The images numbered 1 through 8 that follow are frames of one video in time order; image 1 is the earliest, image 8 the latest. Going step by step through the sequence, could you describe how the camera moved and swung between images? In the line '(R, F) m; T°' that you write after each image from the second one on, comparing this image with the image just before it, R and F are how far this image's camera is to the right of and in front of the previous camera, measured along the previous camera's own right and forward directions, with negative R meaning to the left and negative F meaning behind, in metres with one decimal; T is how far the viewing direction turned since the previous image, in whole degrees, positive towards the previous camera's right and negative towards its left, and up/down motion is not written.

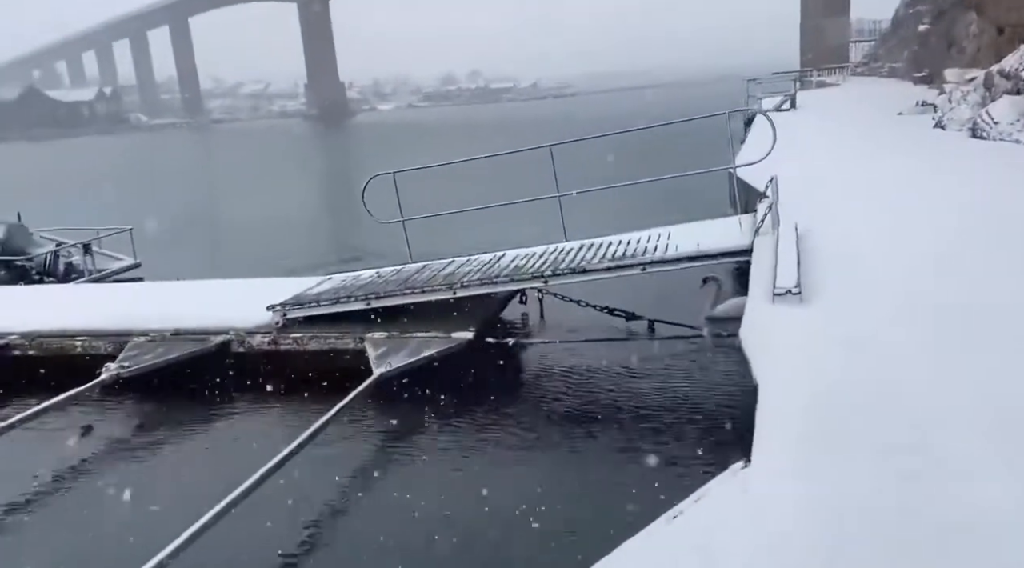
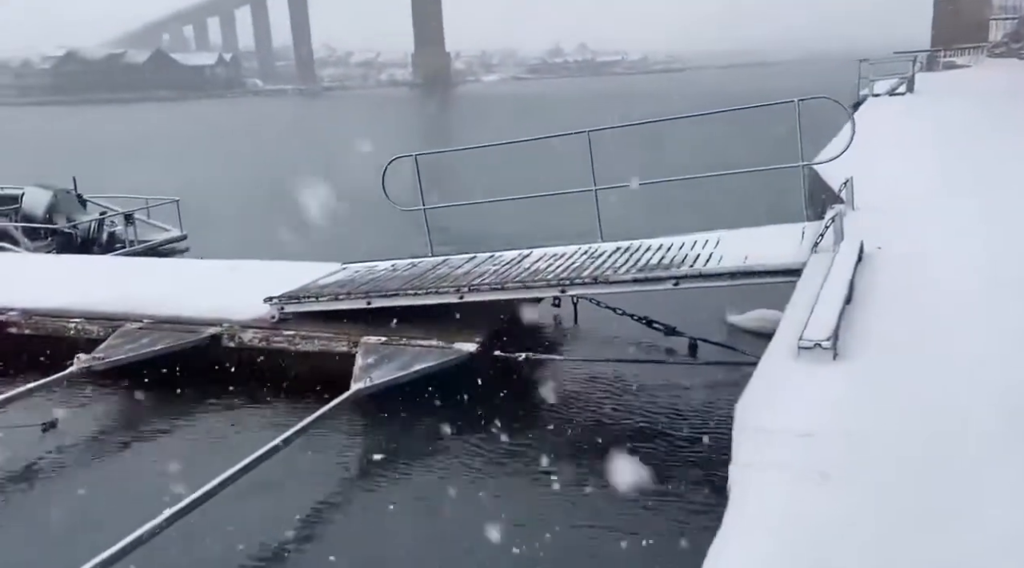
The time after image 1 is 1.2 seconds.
(+0.5, +0.9) m; -6°
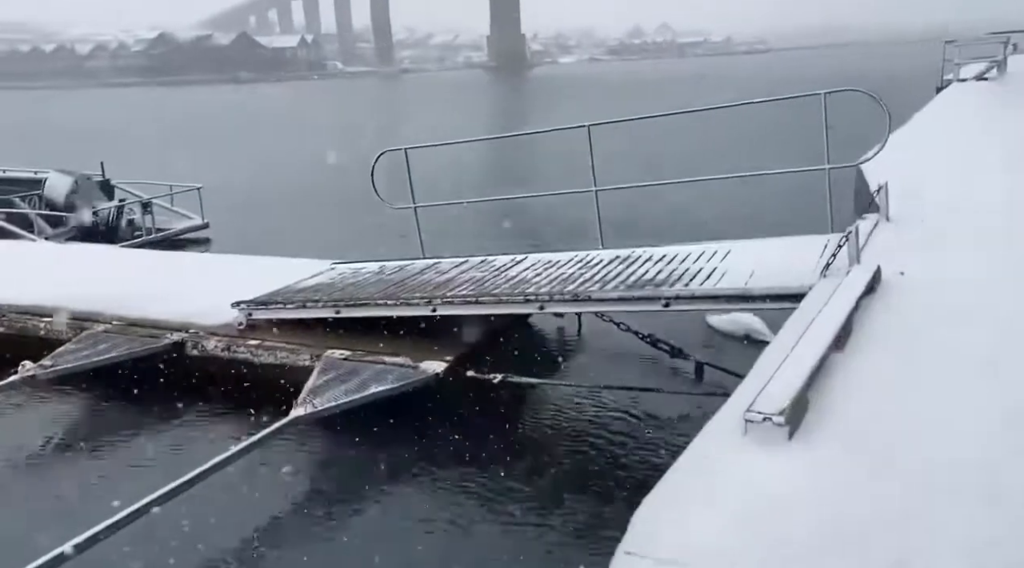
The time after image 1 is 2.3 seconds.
(+0.5, +0.6) m; -5°
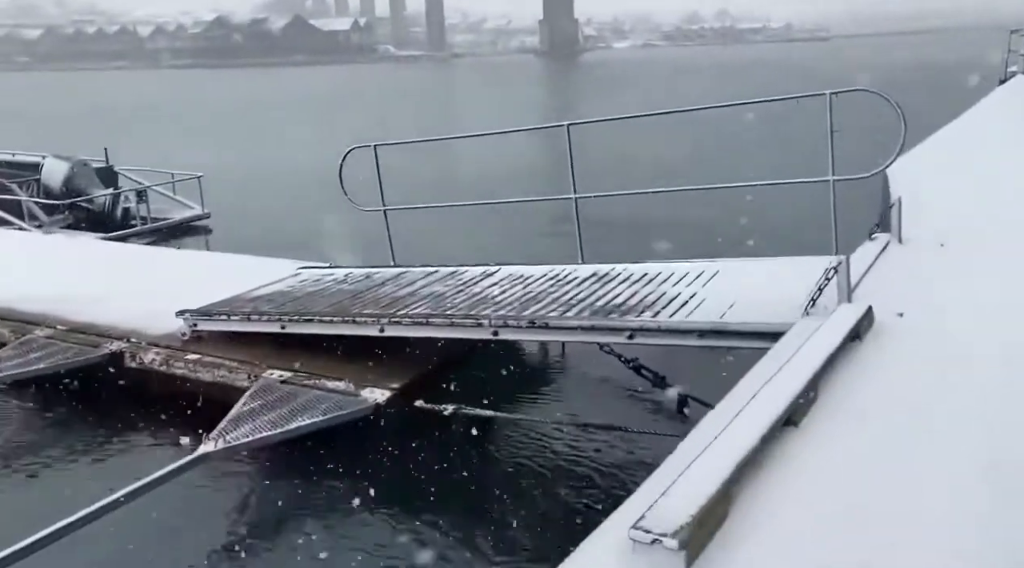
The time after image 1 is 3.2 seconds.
(+0.4, +0.6) m; -3°
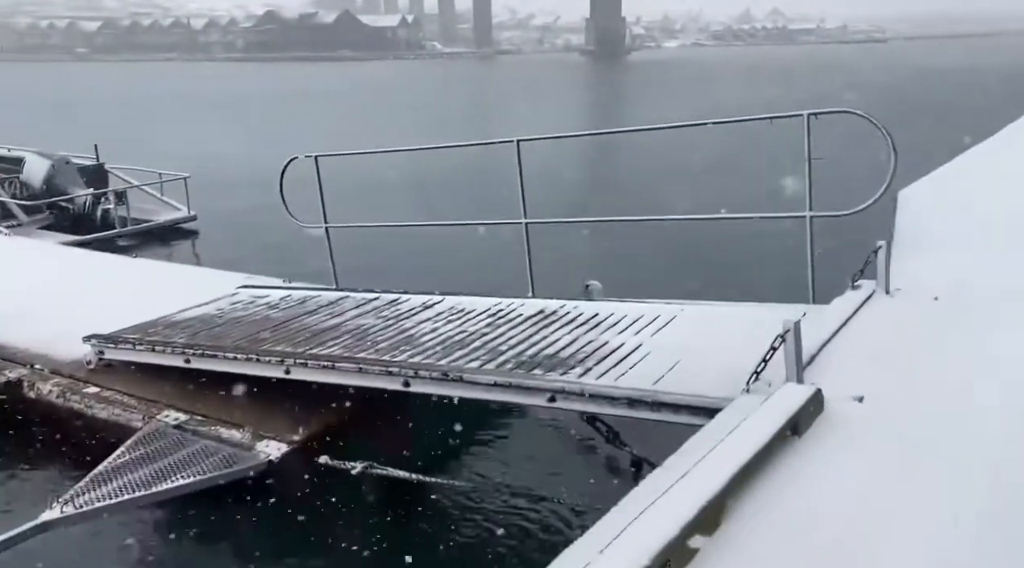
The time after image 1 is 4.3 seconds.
(+0.5, +0.6) m; -3°
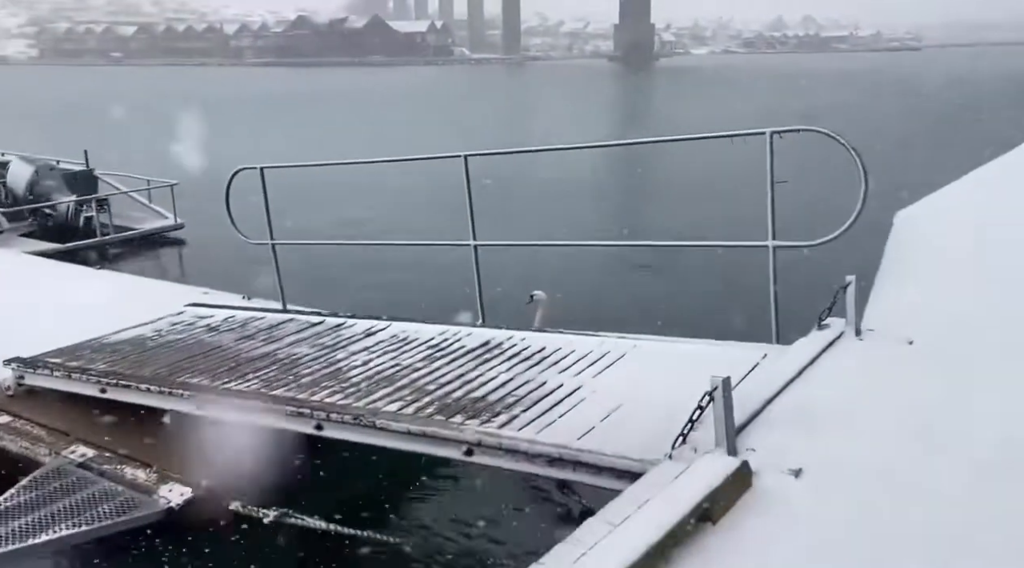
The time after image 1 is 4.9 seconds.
(+0.3, +0.4) m; -2°
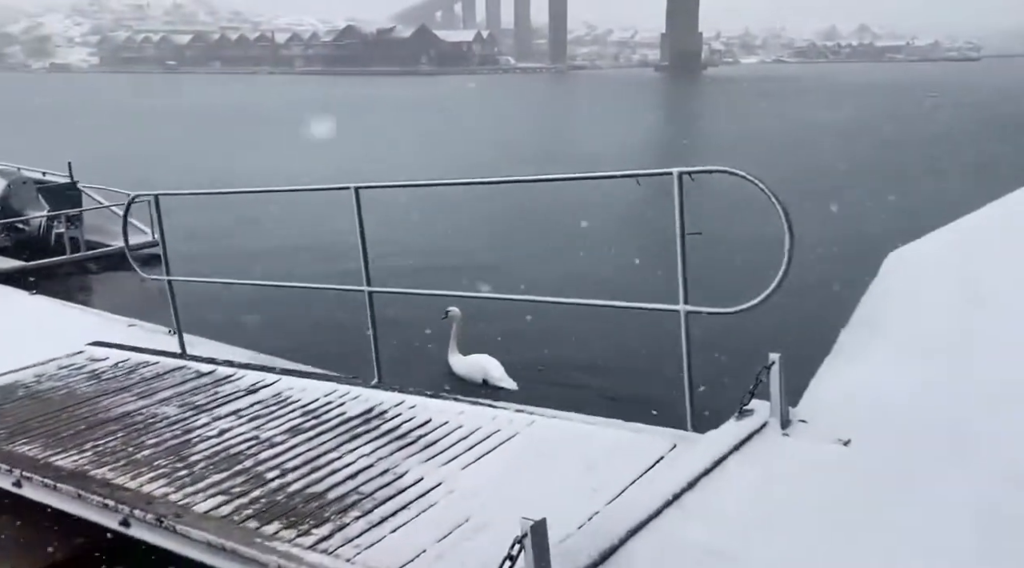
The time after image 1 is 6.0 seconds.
(+0.5, +0.6) m; -3°
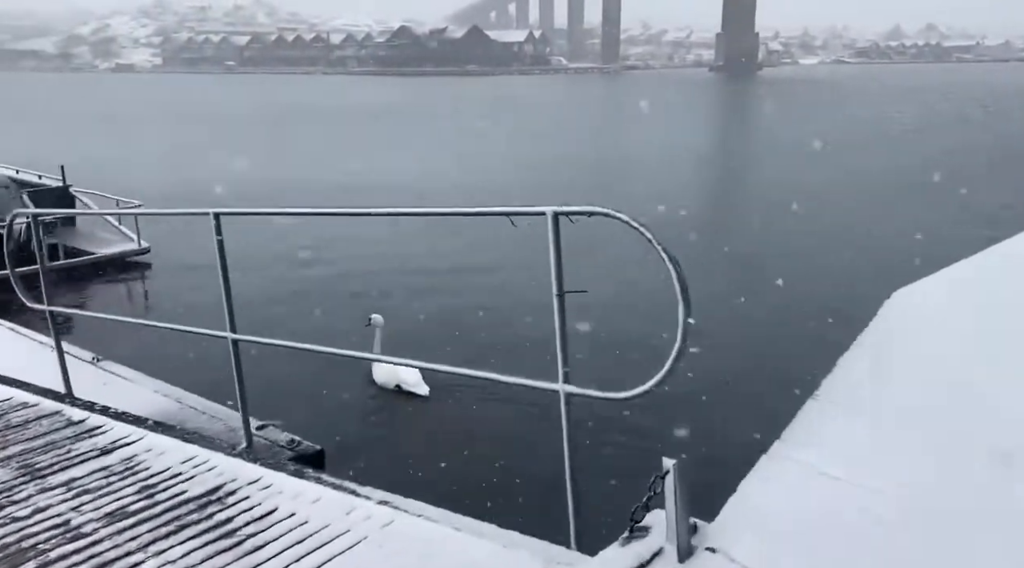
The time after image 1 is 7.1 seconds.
(+0.4, +0.6) m; -3°
